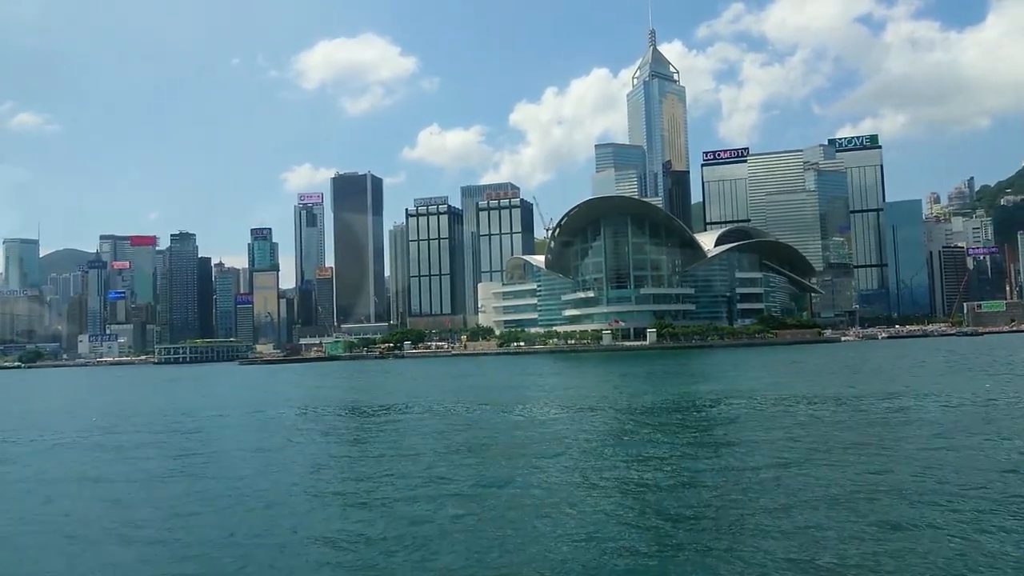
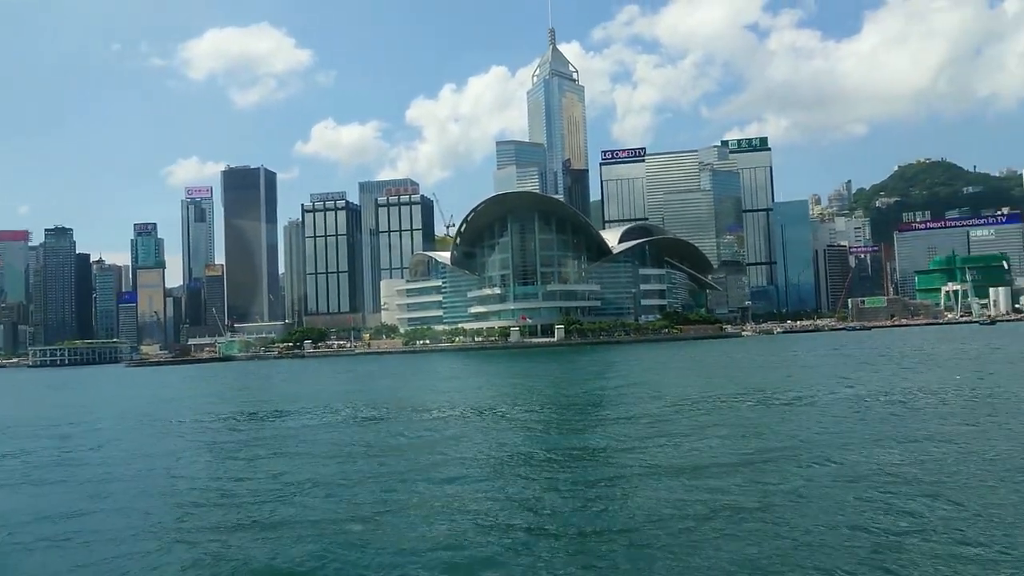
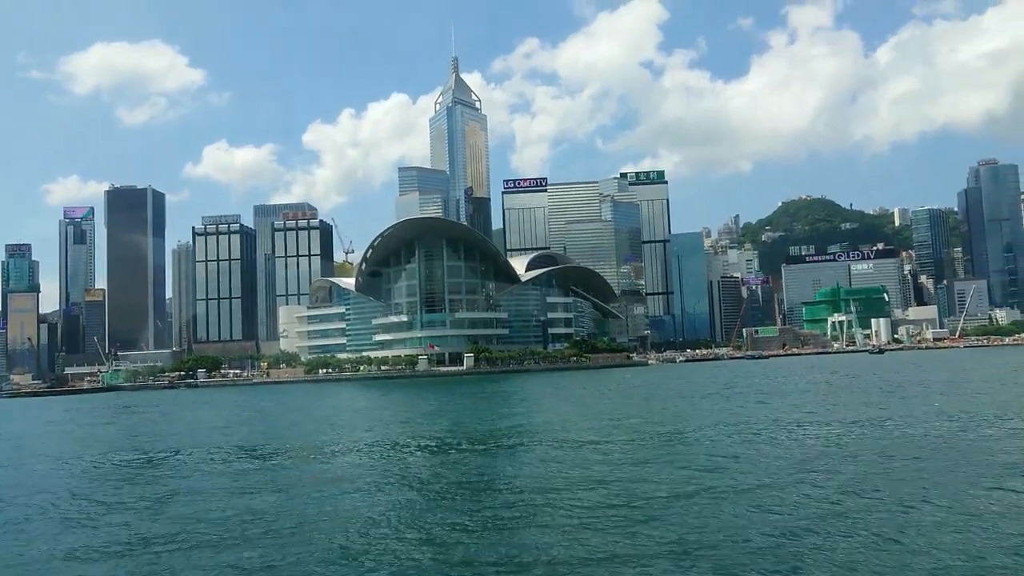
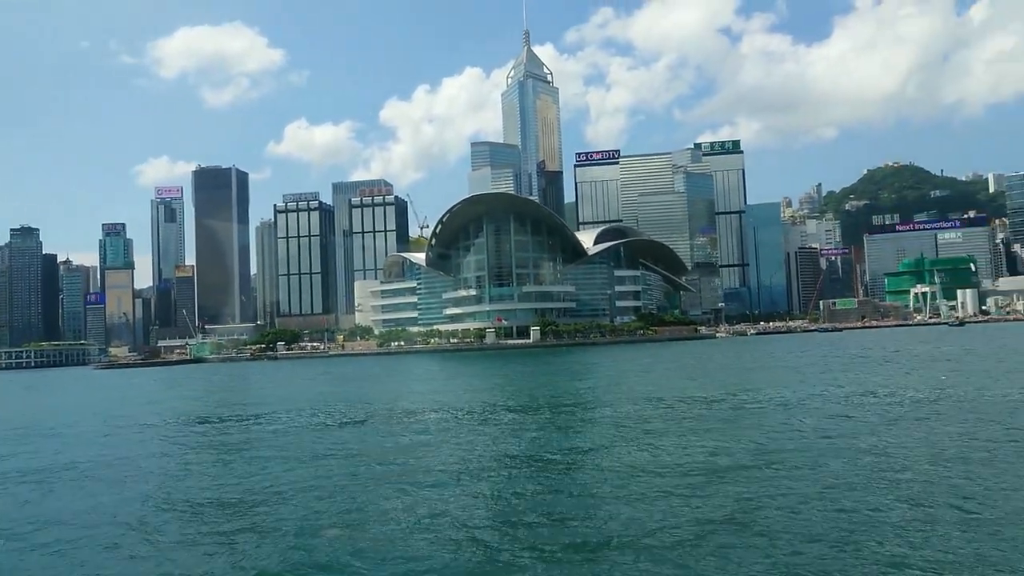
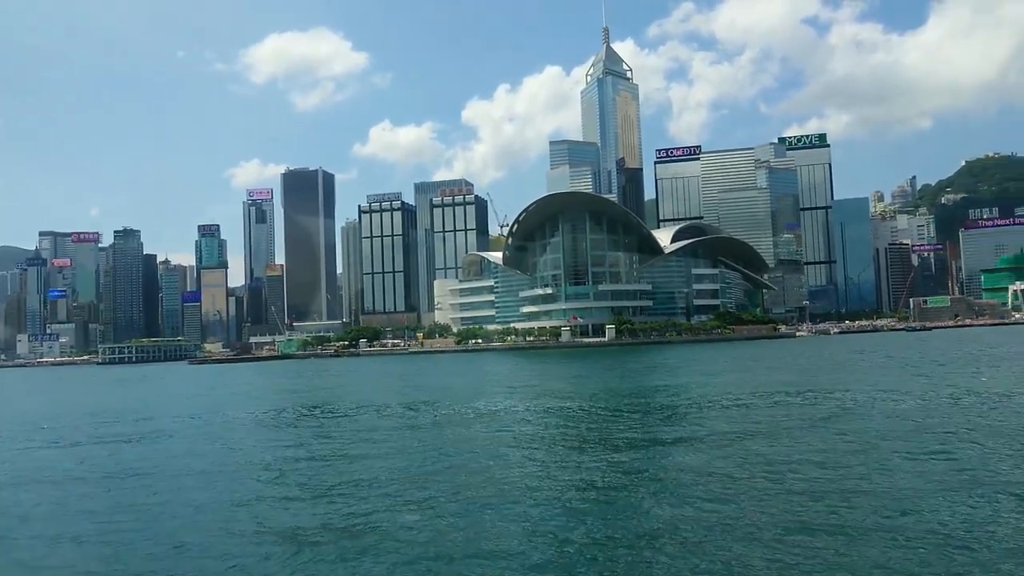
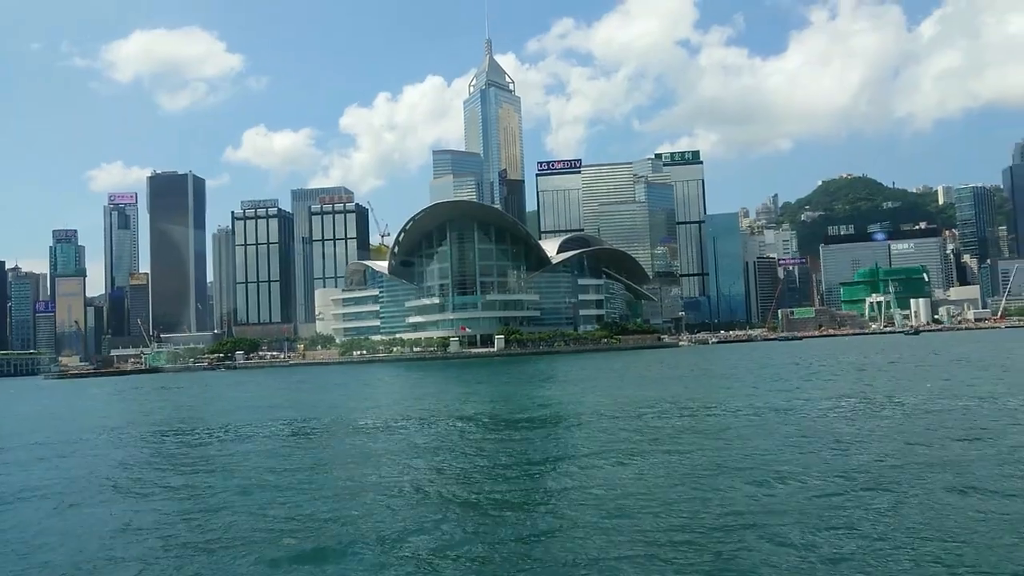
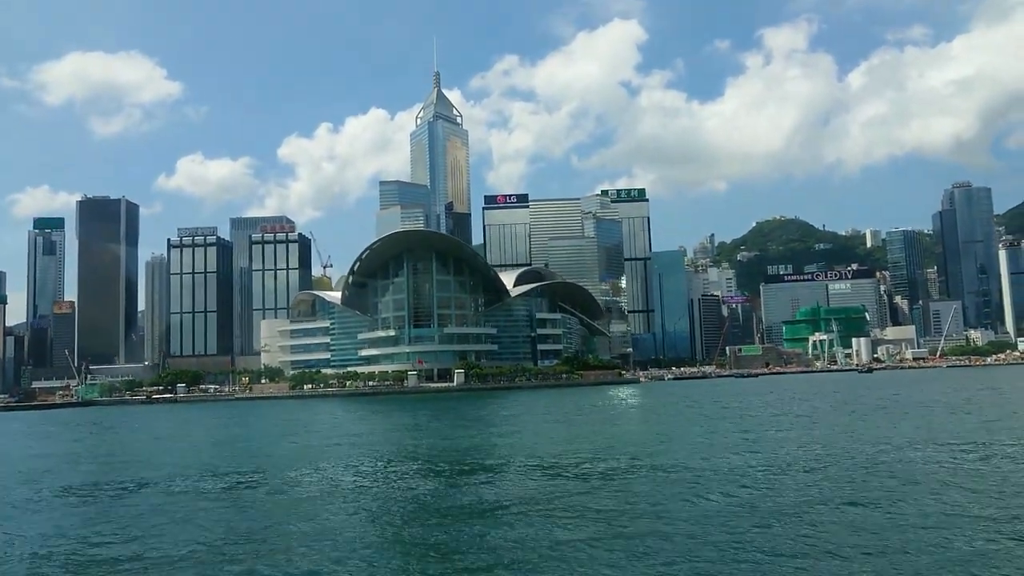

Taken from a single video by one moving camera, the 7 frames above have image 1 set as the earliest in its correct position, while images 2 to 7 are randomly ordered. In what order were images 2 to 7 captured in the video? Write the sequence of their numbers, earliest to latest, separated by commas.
5, 2, 4, 6, 3, 7
